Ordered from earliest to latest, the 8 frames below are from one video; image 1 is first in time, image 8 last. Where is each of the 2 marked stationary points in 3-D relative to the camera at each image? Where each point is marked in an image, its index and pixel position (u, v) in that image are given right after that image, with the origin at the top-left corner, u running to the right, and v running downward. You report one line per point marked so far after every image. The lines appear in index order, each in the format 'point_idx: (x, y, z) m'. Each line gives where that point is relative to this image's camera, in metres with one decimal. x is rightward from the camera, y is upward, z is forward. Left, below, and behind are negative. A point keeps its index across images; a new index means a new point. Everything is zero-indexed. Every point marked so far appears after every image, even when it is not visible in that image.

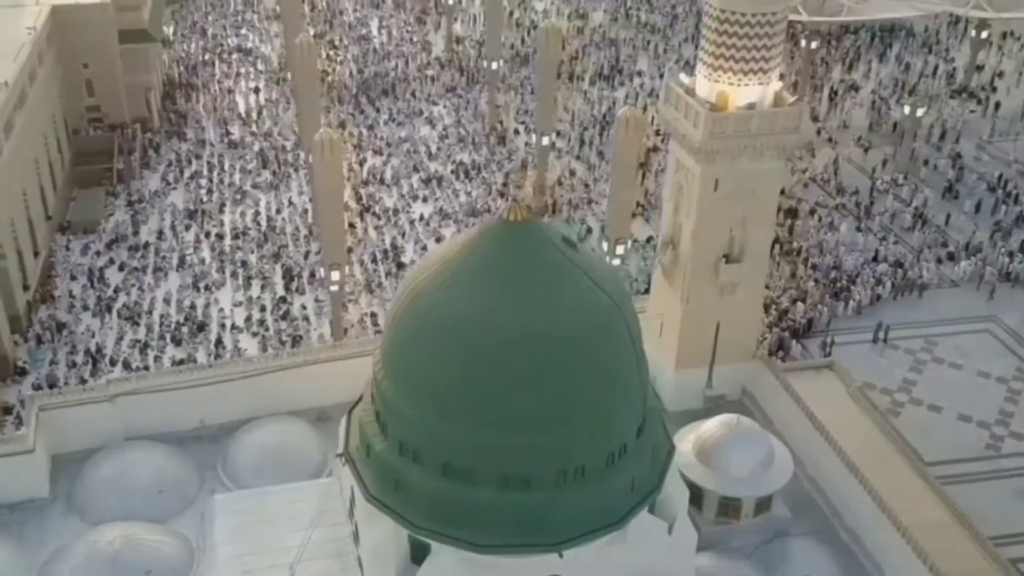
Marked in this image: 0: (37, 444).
0: (-5.4, -1.7, +12.3) m
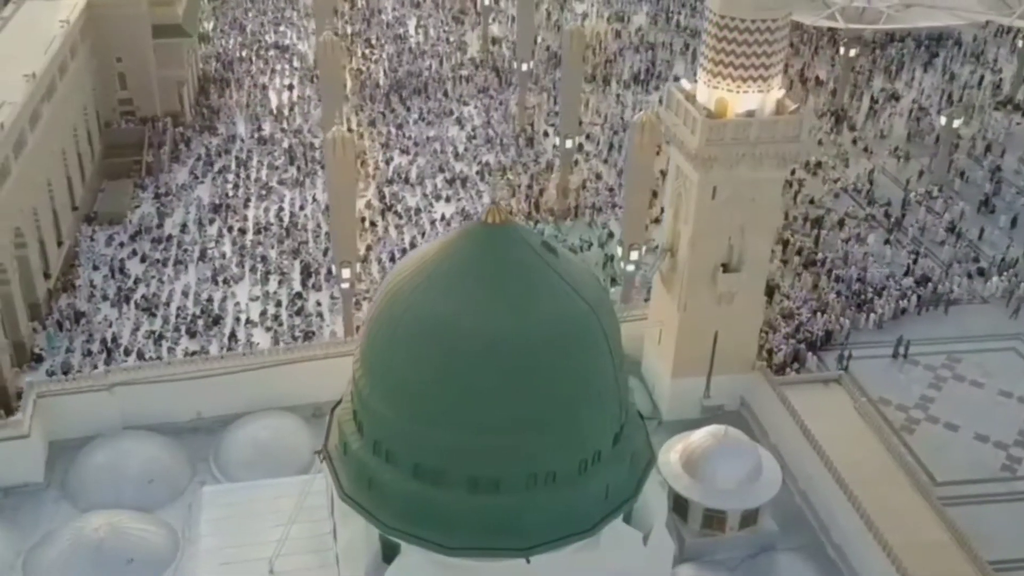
0: (-5.5, -1.6, +12.5) m
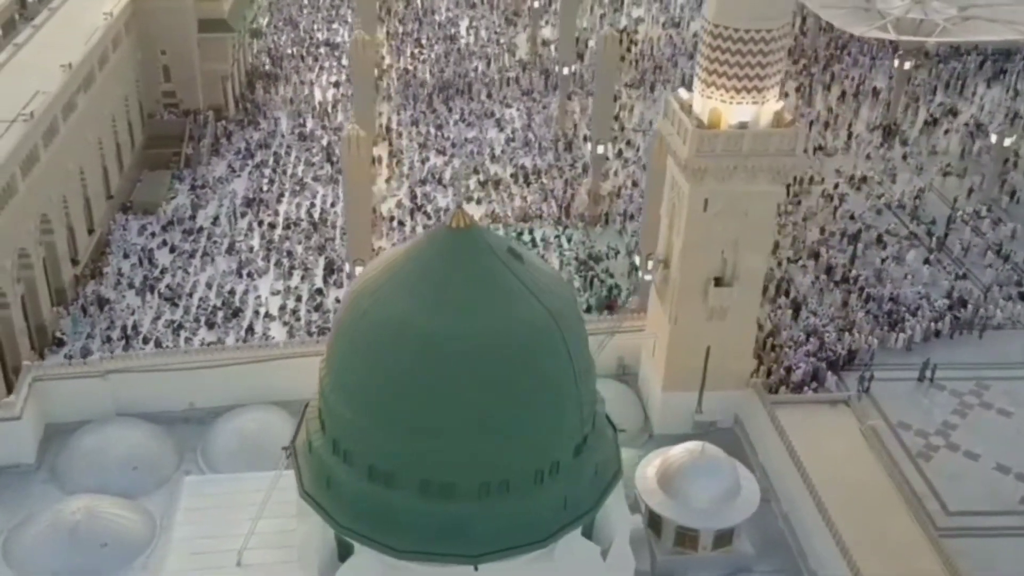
0: (-5.7, -1.4, +12.8) m
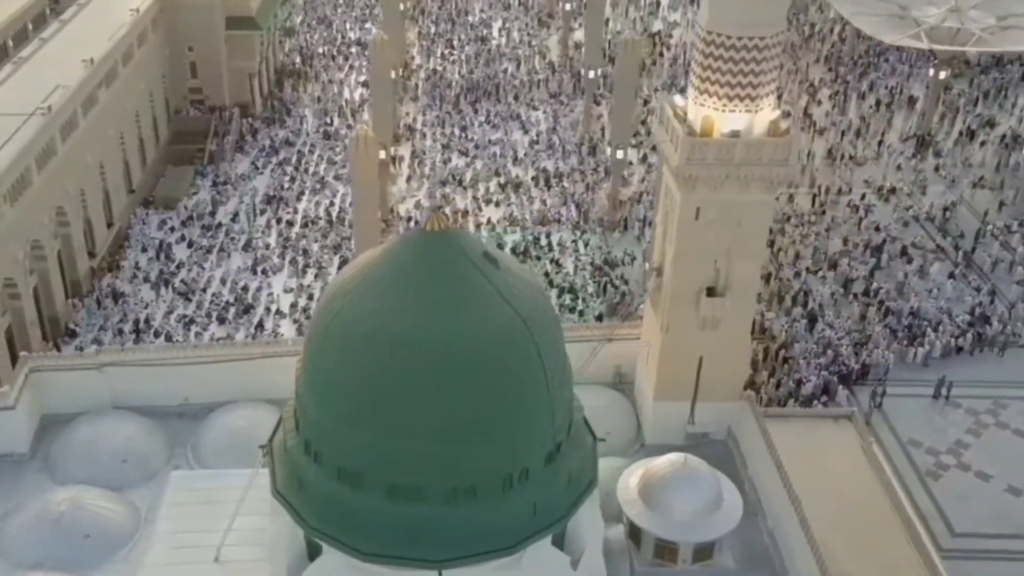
0: (-5.9, -1.3, +13.0) m
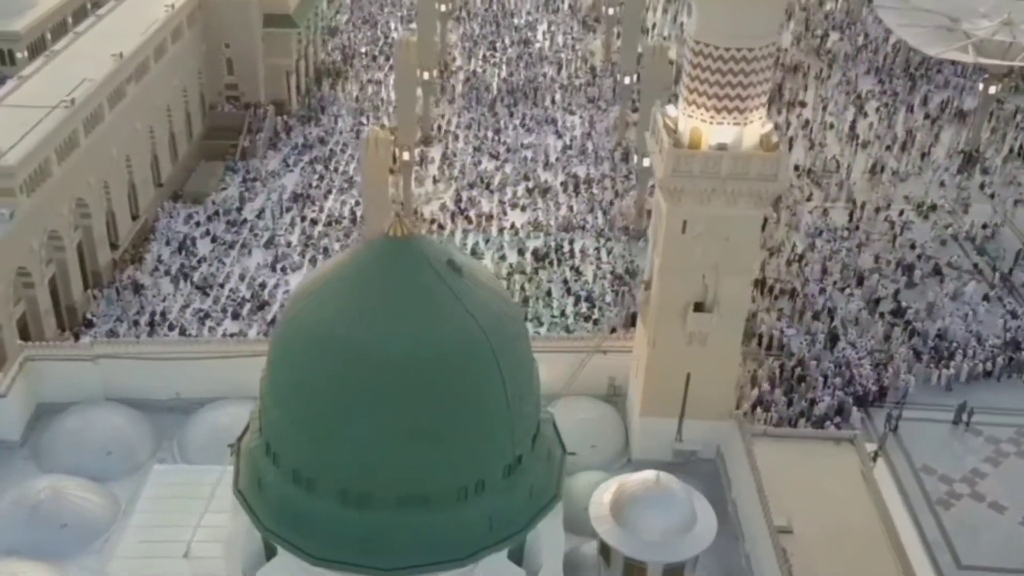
0: (-6.1, -1.2, +13.2) m
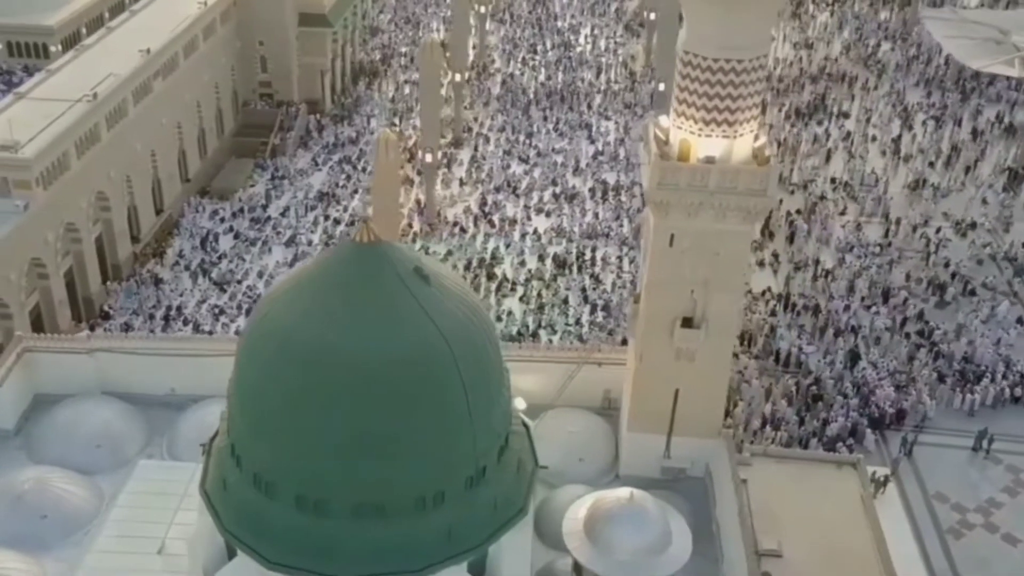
0: (-6.2, -1.1, +13.4) m
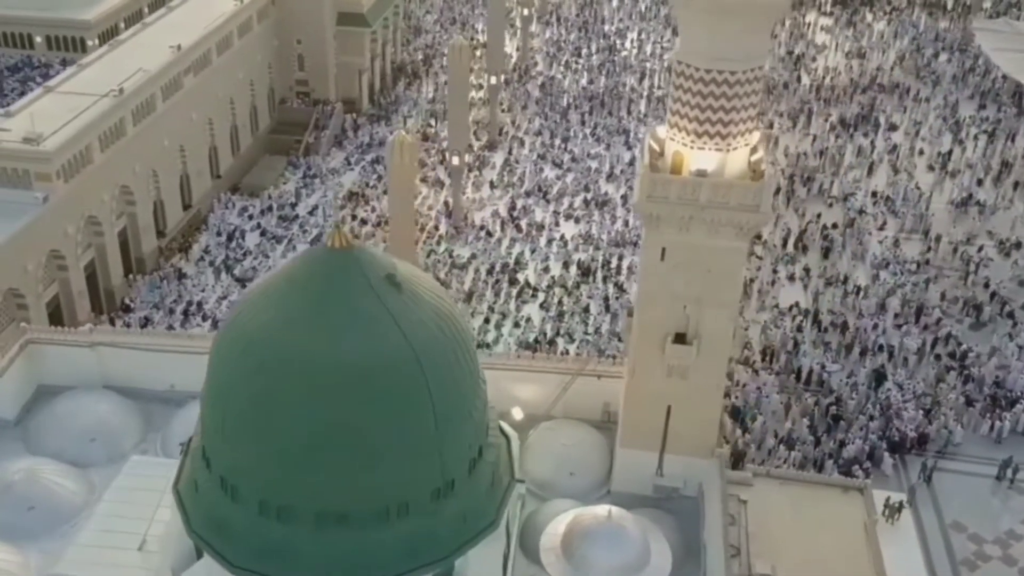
0: (-6.2, -1.0, +13.6) m
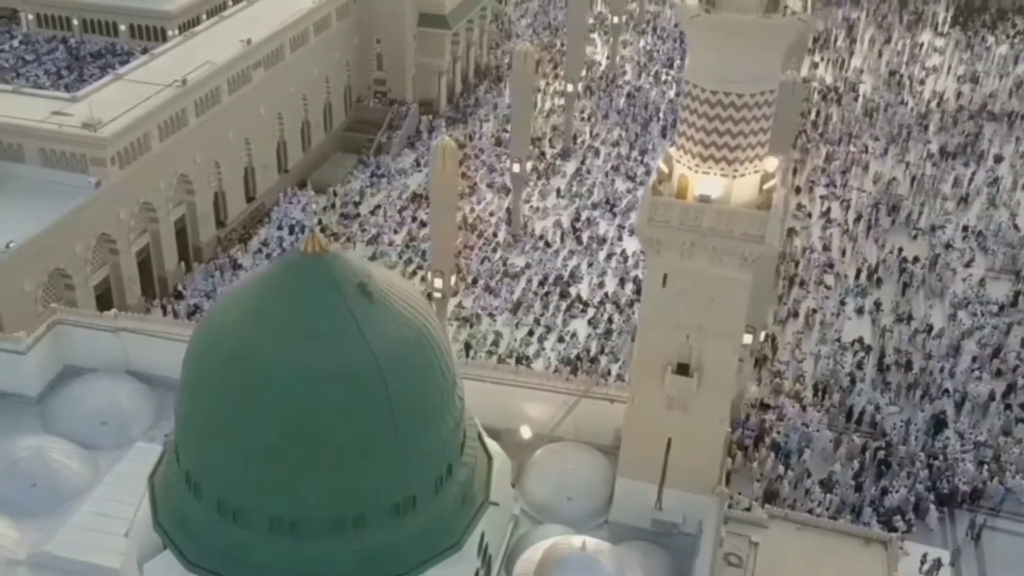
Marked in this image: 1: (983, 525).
0: (-6.1, -0.7, +13.9) m
1: (+6.7, -3.4, +15.5) m
